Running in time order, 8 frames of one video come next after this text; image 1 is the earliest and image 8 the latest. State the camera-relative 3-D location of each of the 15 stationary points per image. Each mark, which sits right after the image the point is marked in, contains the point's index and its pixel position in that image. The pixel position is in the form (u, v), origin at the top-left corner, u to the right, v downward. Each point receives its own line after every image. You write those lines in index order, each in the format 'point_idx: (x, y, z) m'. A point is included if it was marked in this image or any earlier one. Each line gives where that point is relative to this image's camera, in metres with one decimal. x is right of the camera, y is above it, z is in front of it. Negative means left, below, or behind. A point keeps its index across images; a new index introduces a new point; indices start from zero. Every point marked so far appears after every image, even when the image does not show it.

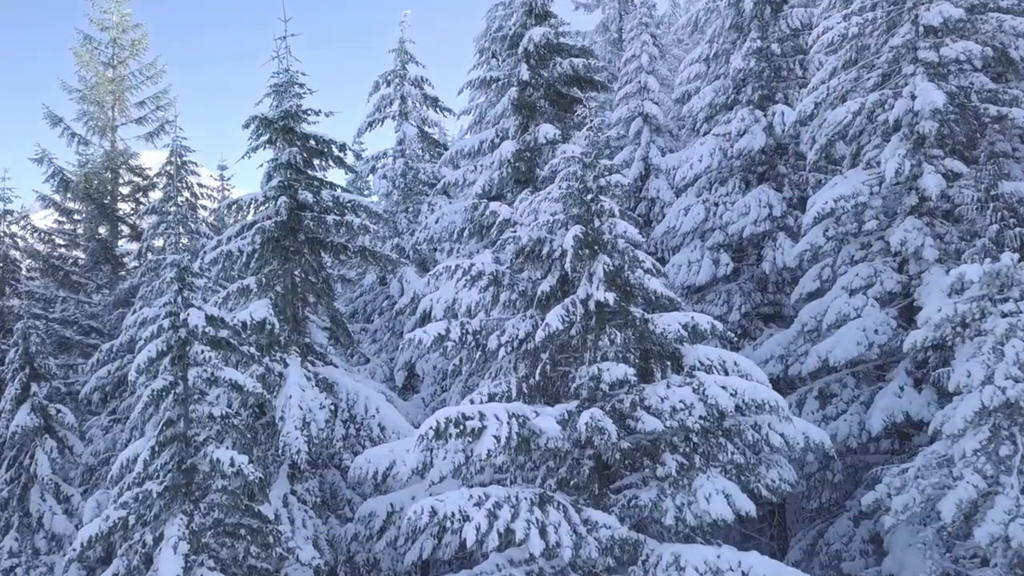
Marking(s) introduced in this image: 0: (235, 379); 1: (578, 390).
0: (-3.6, -1.2, +7.2) m
1: (+0.9, -1.3, +7.2) m
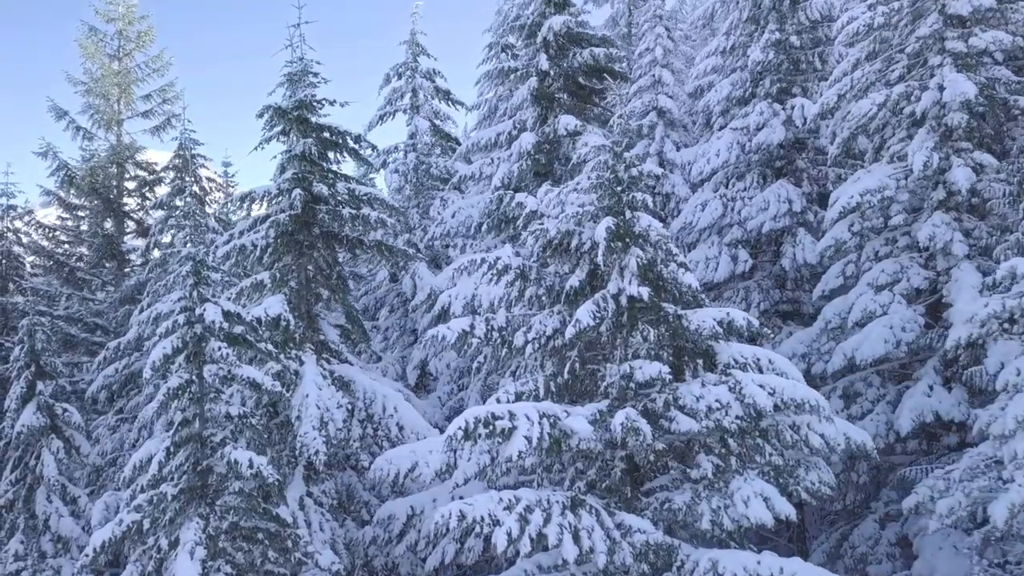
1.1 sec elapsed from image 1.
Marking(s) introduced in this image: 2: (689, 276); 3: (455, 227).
0: (-3.2, -1.1, +6.9) m
1: (+1.2, -1.3, +6.9) m
2: (+2.2, +0.1, +6.9) m
3: (-1.1, +1.3, +11.6) m
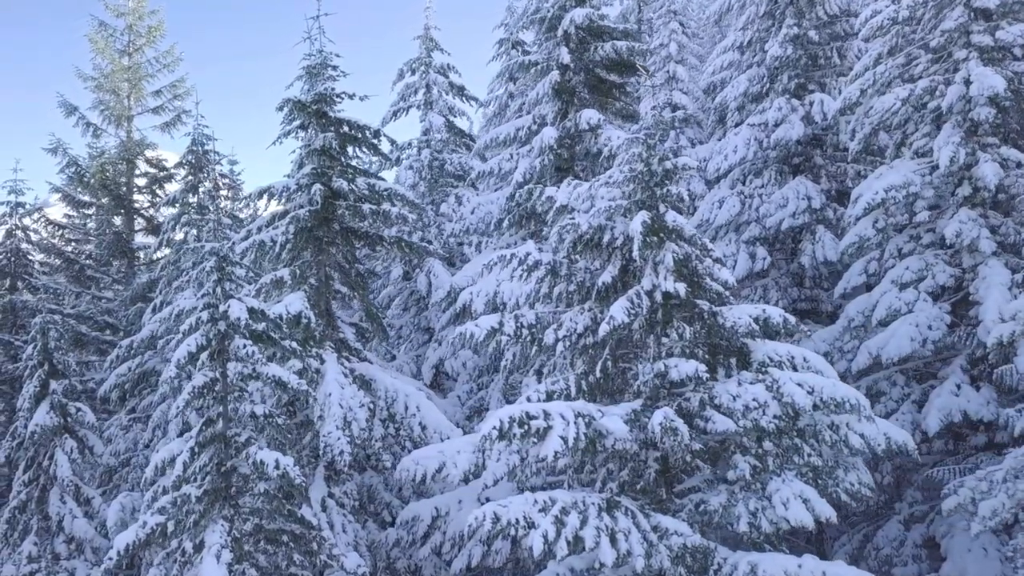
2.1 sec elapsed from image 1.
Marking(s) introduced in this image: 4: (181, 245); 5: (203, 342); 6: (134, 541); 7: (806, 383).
0: (-2.9, -1.1, +6.8) m
1: (+1.6, -1.2, +6.7) m
2: (+2.6, +0.2, +6.7) m
3: (-0.7, +1.3, +11.4) m
4: (-7.5, +1.0, +12.4) m
5: (-3.7, -0.7, +6.6) m
6: (-4.2, -2.8, +6.0) m
7: (+3.4, -1.1, +6.4) m
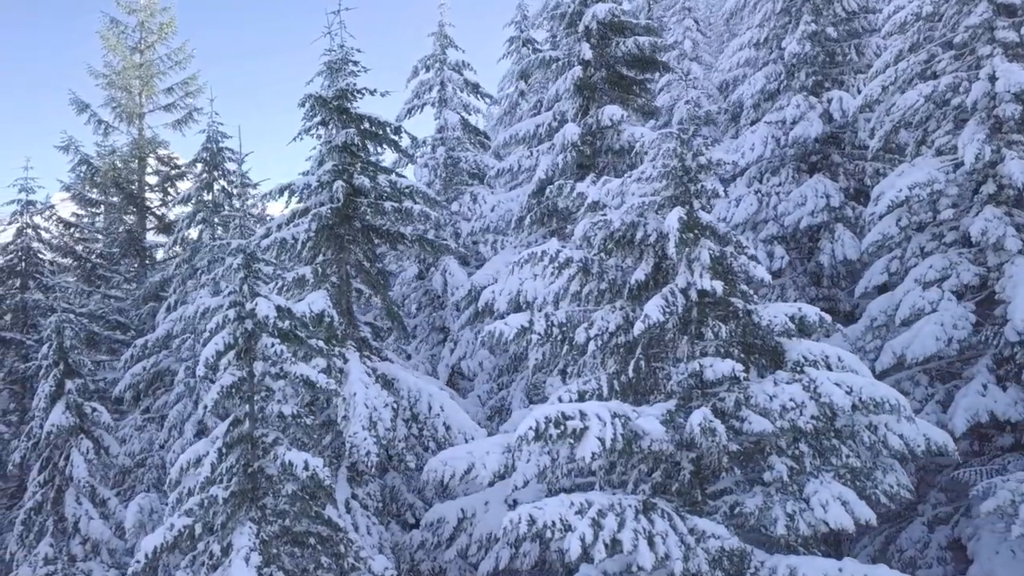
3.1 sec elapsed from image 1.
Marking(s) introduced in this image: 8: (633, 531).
0: (-2.5, -1.0, +6.6) m
1: (+2.0, -1.2, +6.6) m
2: (+3.0, +0.2, +6.6) m
3: (-0.4, +1.4, +11.3) m
4: (-7.1, +1.0, +12.3) m
5: (-3.3, -0.6, +6.4) m
6: (-3.8, -2.8, +5.9) m
7: (+3.8, -1.1, +6.3) m
8: (+1.3, -2.6, +5.8) m
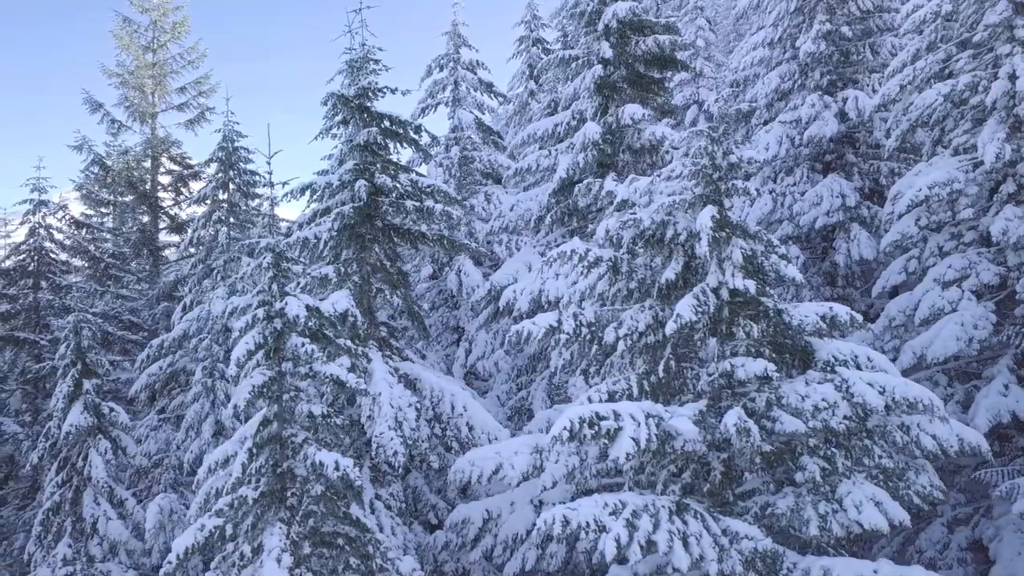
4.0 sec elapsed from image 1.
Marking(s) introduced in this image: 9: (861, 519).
0: (-2.1, -1.0, +6.6) m
1: (+2.3, -1.2, +6.5) m
2: (+3.3, +0.2, +6.5) m
3: (0.0, +1.4, +11.3) m
4: (-6.7, +1.0, +12.3) m
5: (-2.9, -0.6, +6.4) m
6: (-3.4, -2.7, +5.9) m
7: (+4.2, -1.1, +6.2) m
8: (+1.6, -2.6, +5.8) m
9: (+3.8, -2.5, +6.0) m
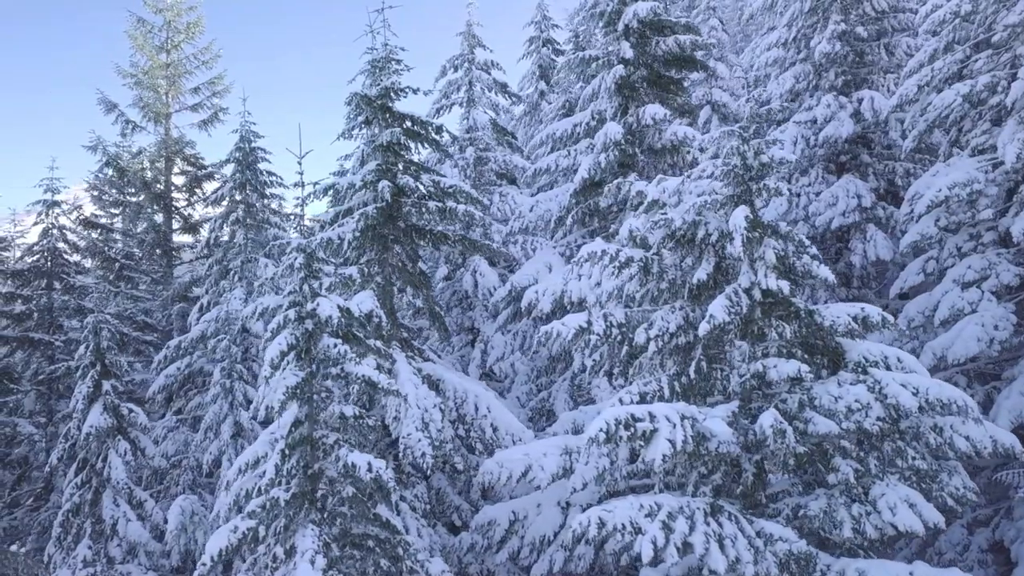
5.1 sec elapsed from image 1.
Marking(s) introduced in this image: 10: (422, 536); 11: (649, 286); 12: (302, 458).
0: (-1.7, -1.0, +6.6) m
1: (+2.7, -1.2, +6.5) m
2: (+3.7, +0.2, +6.5) m
3: (+0.4, +1.4, +11.3) m
4: (-6.4, +1.0, +12.3) m
5: (-2.6, -0.6, +6.4) m
6: (-3.0, -2.7, +5.8) m
7: (+4.5, -1.1, +6.2) m
8: (+2.0, -2.6, +5.7) m
9: (+4.2, -2.5, +5.9) m
10: (-1.2, -3.4, +7.5) m
11: (+1.8, 0.0, +7.2) m
12: (-2.5, -2.0, +6.4) m
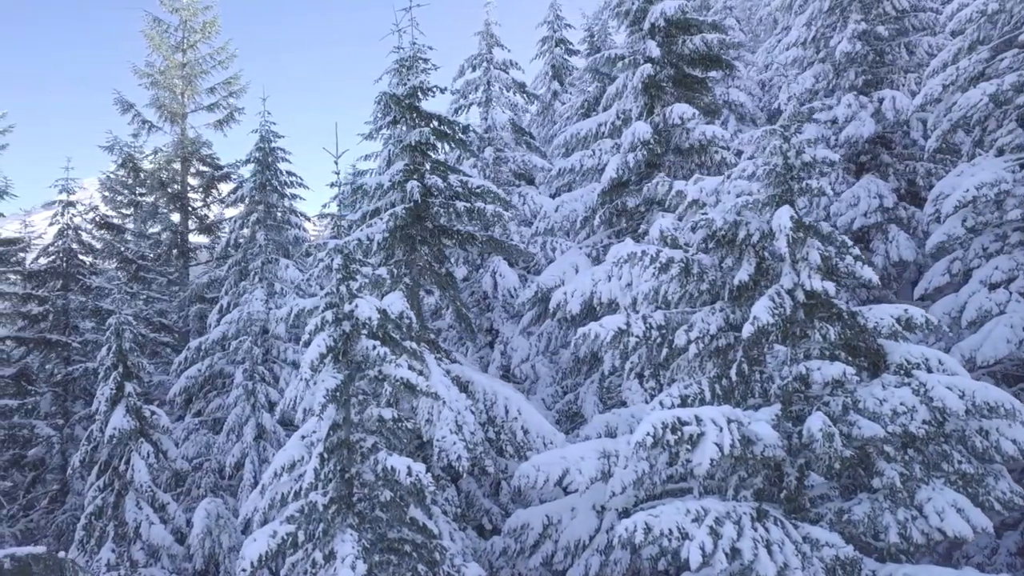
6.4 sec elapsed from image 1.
0: (-1.3, -1.1, +6.5) m
1: (+3.2, -1.2, +6.4) m
2: (+4.2, +0.2, +6.4) m
3: (+0.8, +1.3, +11.2) m
4: (-5.9, +1.0, +12.2) m
5: (-2.1, -0.6, +6.3) m
6: (-2.6, -2.8, +5.7) m
7: (+5.0, -1.1, +6.1) m
8: (+2.5, -2.6, +5.6) m
9: (+4.7, -2.5, +5.8) m
10: (-0.7, -3.4, +7.4) m
11: (+2.2, 0.0, +7.1) m
12: (-2.0, -2.0, +6.3) m
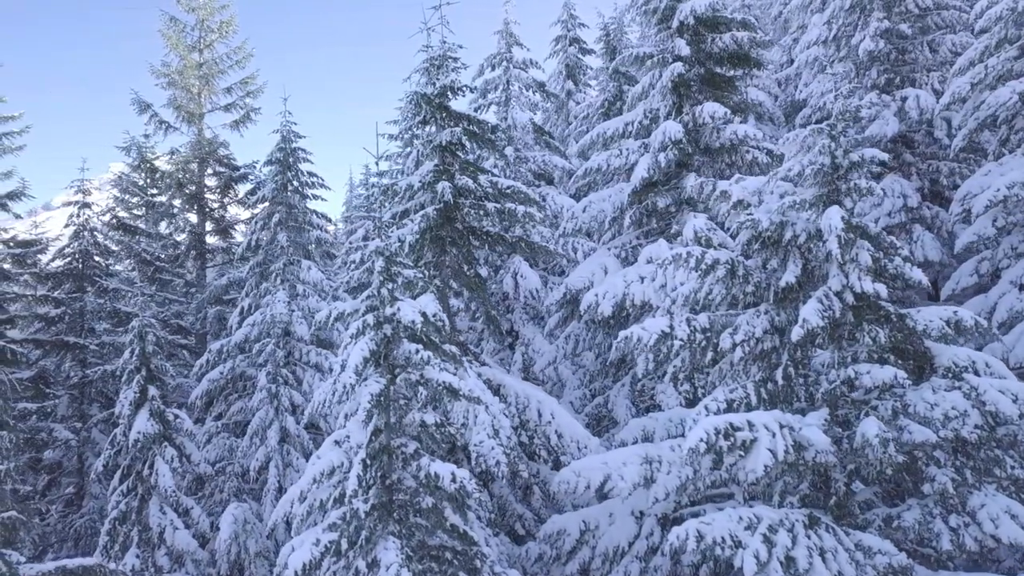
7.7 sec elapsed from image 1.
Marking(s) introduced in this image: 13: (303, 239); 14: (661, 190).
0: (-0.8, -1.1, +6.4) m
1: (+3.7, -1.2, +6.3) m
2: (+4.7, +0.2, +6.3) m
3: (+1.3, +1.3, +11.0) m
4: (-5.4, +0.9, +12.1) m
5: (-1.6, -0.7, +6.2) m
6: (-2.1, -2.8, +5.6) m
7: (+5.5, -1.1, +6.0) m
8: (+3.0, -2.6, +5.5) m
9: (+5.1, -2.6, +5.7) m
10: (-0.3, -3.4, +7.3) m
11: (+2.7, 0.0, +7.0) m
12: (-1.5, -2.0, +6.2) m
13: (-4.8, +1.1, +12.5) m
14: (+2.8, +1.8, +10.2) m
